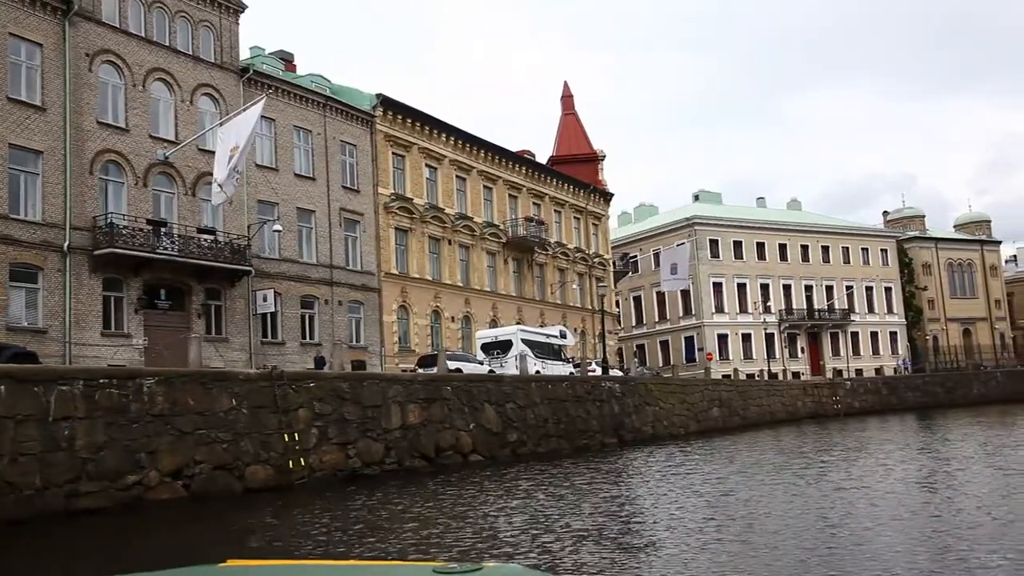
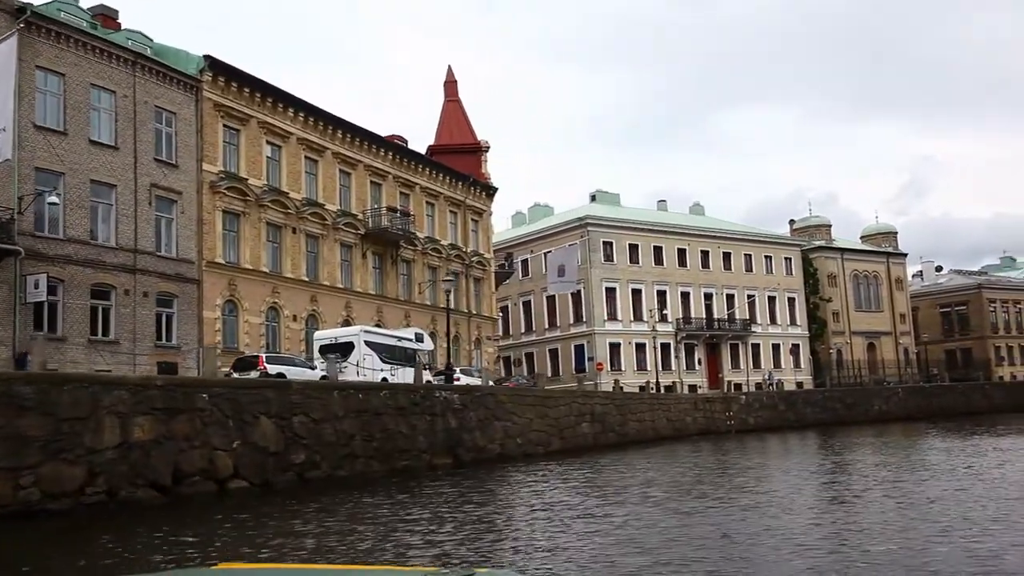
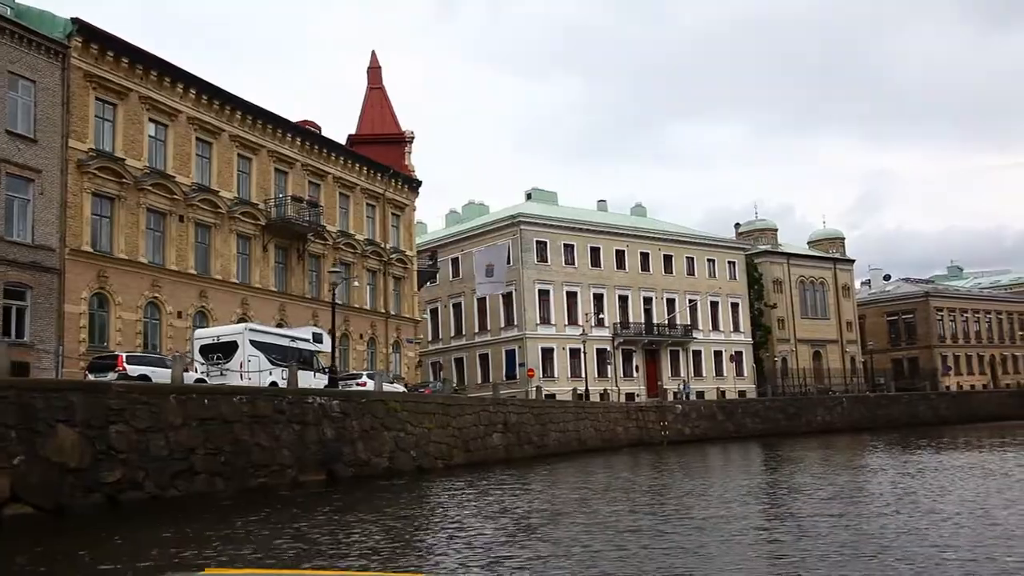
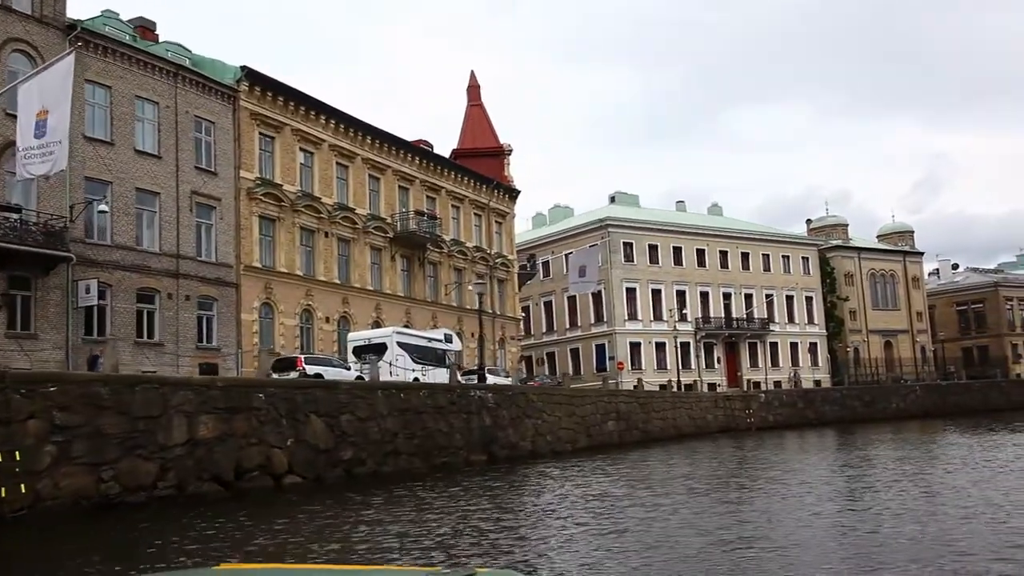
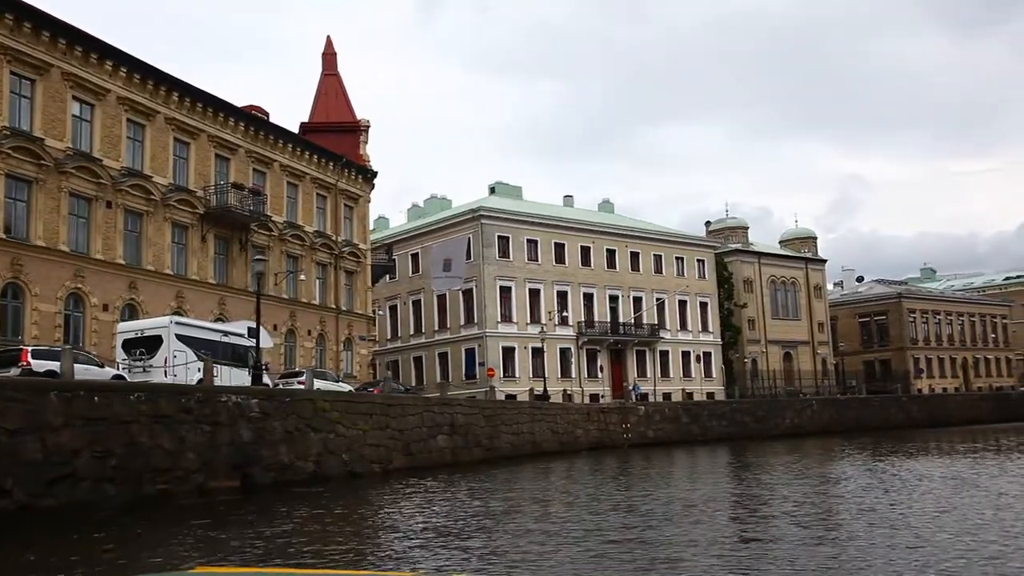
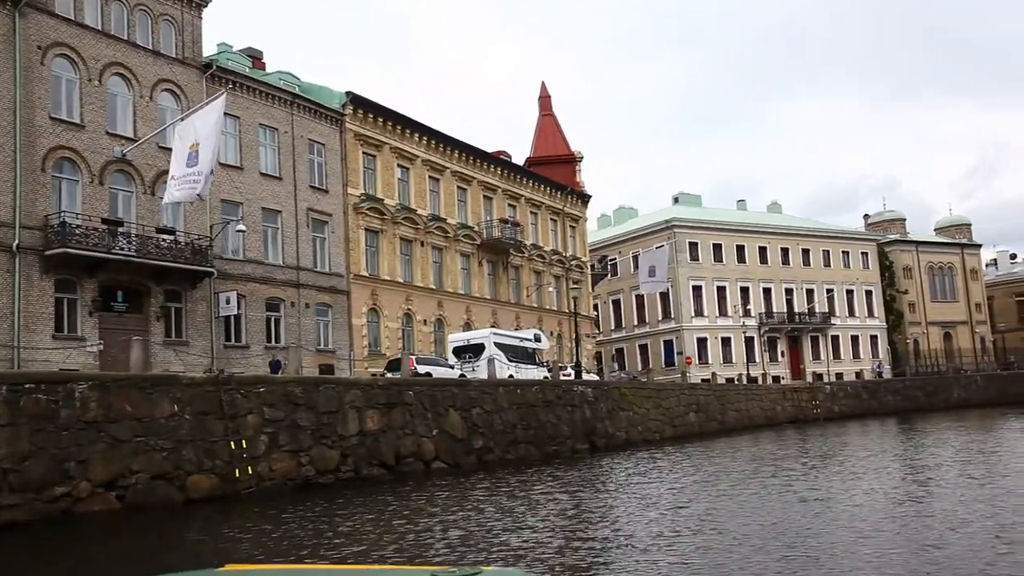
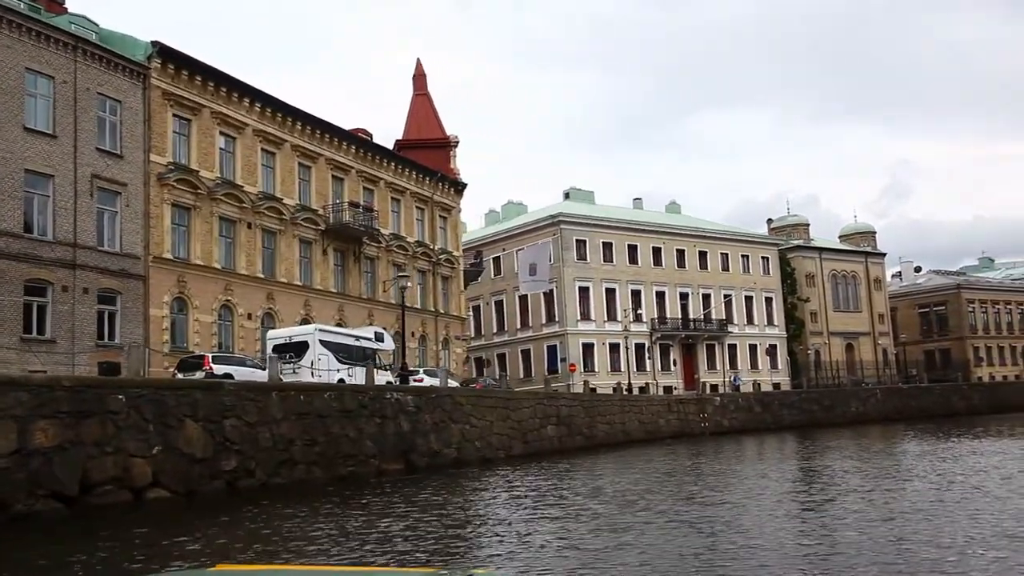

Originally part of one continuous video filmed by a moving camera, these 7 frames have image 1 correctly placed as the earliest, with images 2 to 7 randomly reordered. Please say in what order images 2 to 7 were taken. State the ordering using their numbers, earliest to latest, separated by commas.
6, 4, 2, 7, 3, 5
